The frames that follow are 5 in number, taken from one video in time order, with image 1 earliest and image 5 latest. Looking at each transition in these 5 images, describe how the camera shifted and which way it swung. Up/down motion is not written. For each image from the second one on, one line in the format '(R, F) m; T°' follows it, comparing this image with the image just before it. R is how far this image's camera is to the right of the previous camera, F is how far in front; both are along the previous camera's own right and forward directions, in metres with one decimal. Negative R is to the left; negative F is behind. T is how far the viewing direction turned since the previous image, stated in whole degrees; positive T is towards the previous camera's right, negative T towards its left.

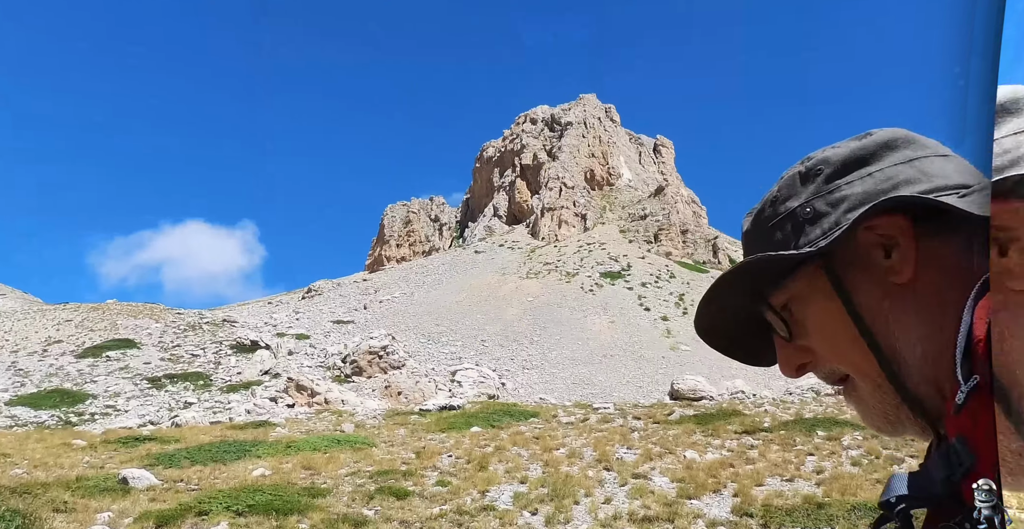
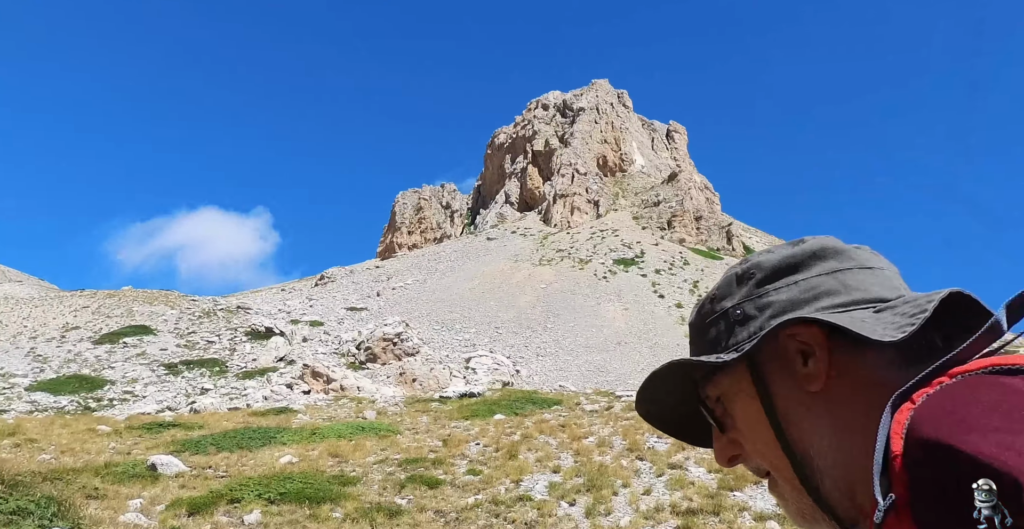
(-0.3, +0.2) m; -1°
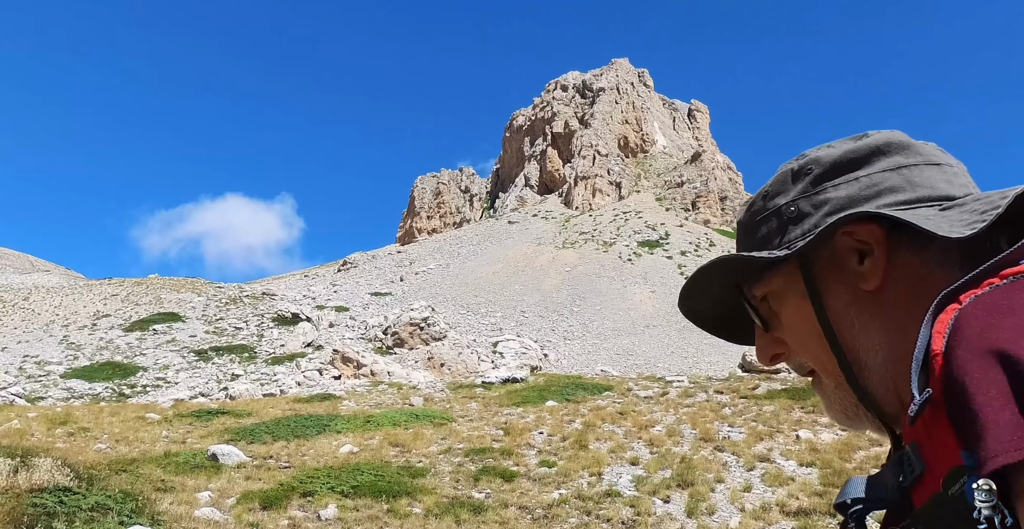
(-0.8, +0.4) m; -1°
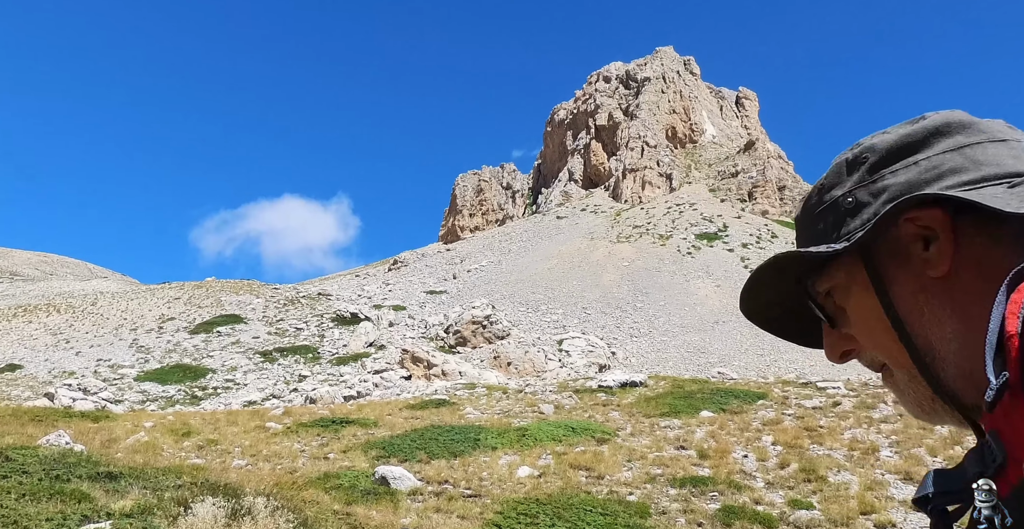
(-2.4, +1.3) m; -3°
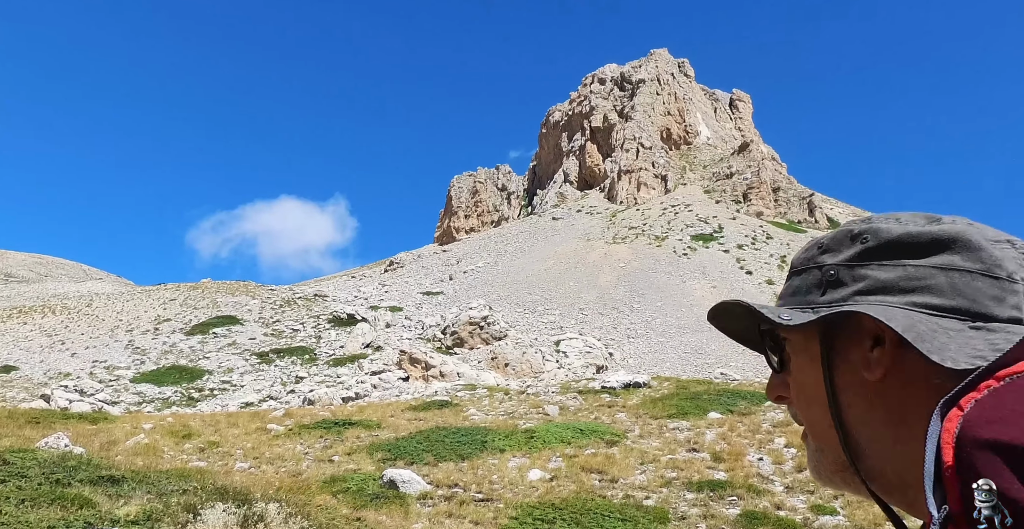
(-0.2, +0.2) m; 0°
